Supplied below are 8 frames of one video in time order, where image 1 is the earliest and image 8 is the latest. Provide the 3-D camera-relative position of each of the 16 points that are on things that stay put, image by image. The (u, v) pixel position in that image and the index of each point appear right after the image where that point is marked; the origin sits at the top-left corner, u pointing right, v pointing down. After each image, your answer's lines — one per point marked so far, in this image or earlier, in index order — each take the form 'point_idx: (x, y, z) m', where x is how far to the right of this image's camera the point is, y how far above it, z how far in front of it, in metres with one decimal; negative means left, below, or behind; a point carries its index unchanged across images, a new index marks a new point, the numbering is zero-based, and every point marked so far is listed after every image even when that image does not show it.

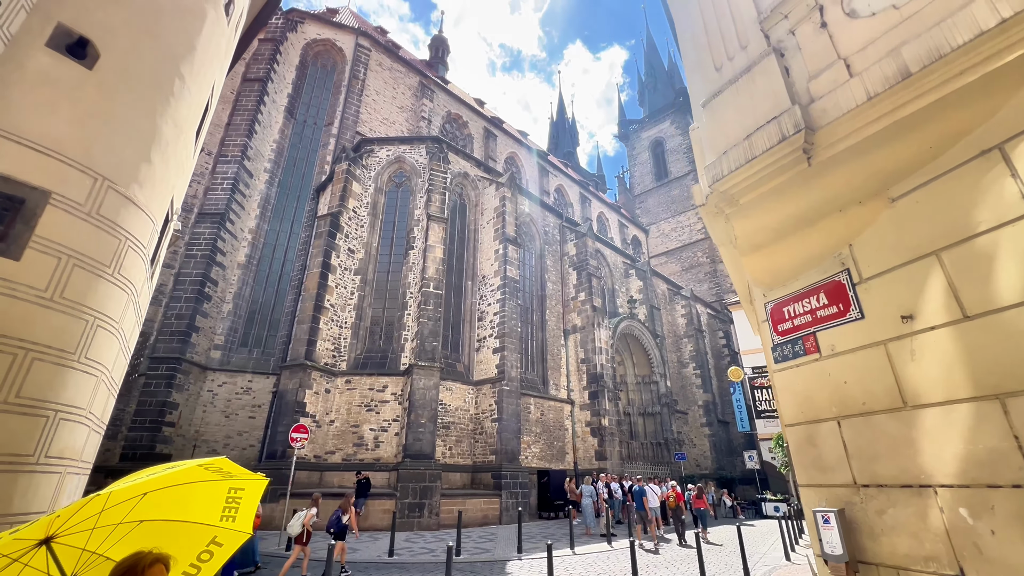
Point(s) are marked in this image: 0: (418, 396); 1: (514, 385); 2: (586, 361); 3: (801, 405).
0: (-2.6, -3.0, +12.4) m
1: (+0.1, -3.1, +14.2) m
2: (+3.0, -3.0, +18.3) m
3: (+1.7, -0.7, +2.6) m
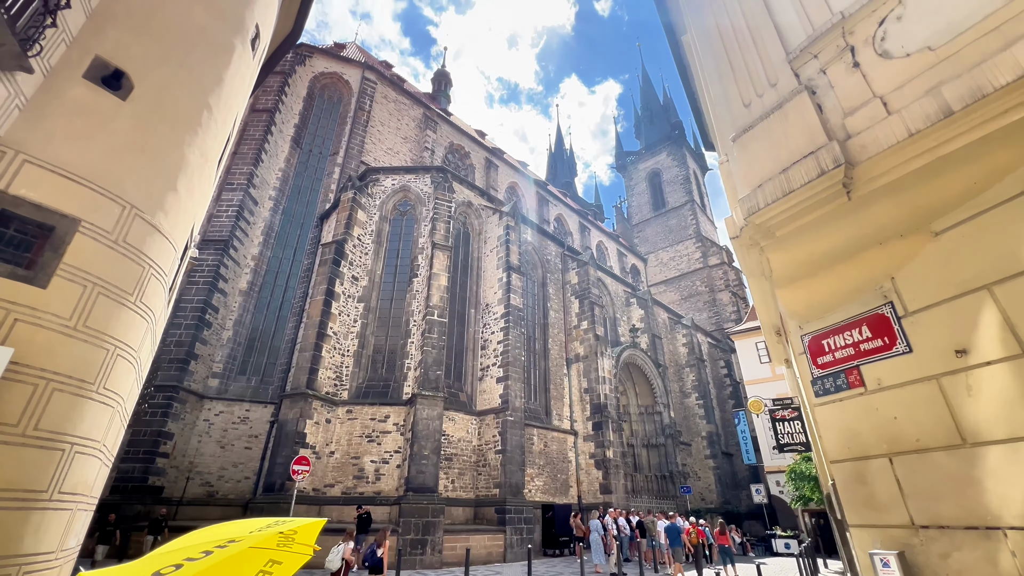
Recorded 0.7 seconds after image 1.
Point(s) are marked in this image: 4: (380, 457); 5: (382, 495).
0: (-2.4, -3.8, +12.2) m
1: (+0.2, -3.9, +14.0) m
2: (+3.1, -4.2, +18.1) m
3: (+1.9, -0.9, +2.5) m
4: (-3.7, -4.7, +12.6) m
5: (-3.5, -5.6, +12.1) m
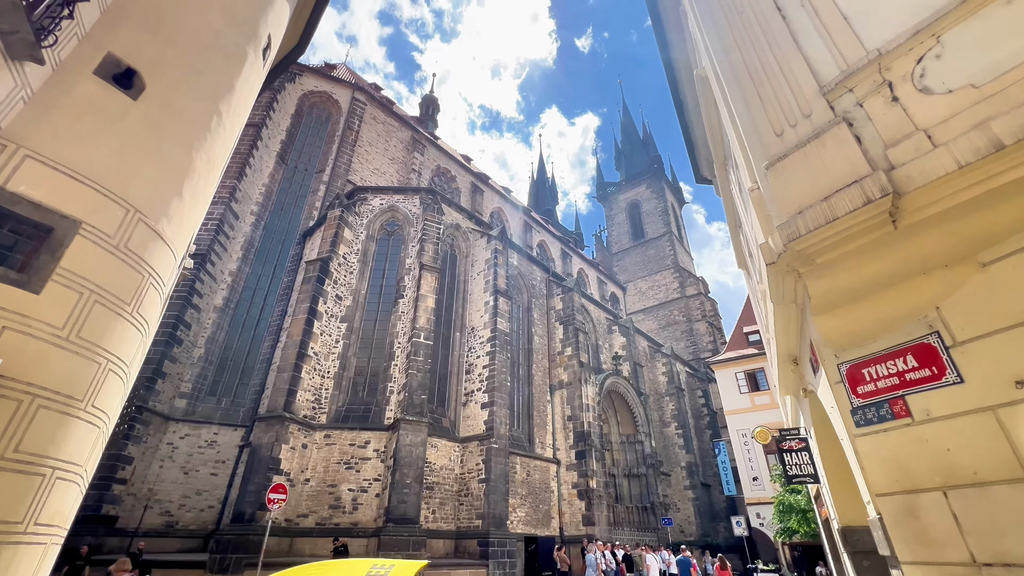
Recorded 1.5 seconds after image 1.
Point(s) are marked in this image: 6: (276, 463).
0: (-2.8, -4.3, +11.7) m
1: (-0.3, -4.7, +13.6) m
2: (+2.4, -5.2, +17.9) m
3: (+2.1, -1.0, +2.5) m
4: (-4.1, -5.3, +12.0) m
5: (-3.9, -6.1, +11.5) m
6: (-5.8, -4.3, +11.1) m
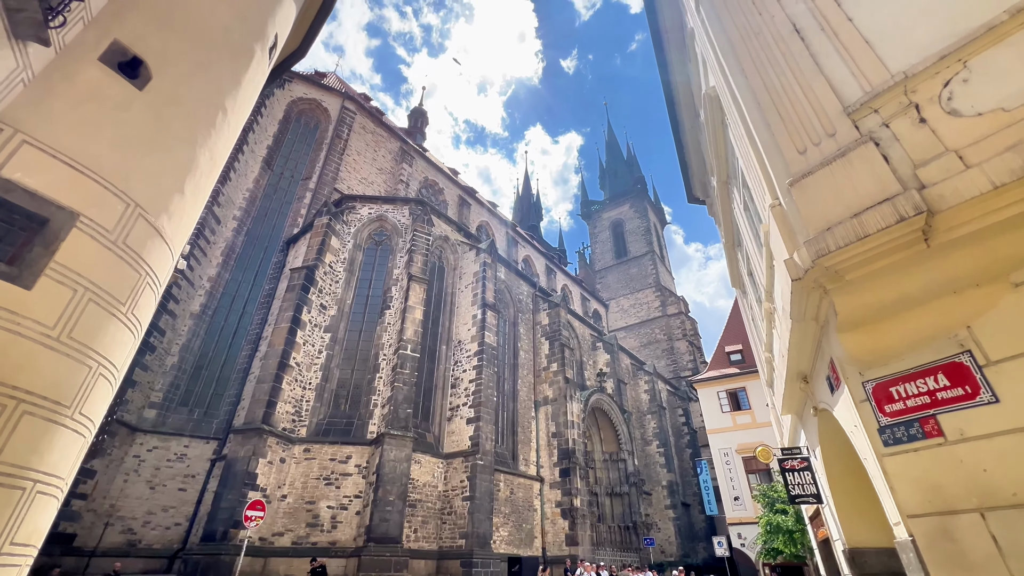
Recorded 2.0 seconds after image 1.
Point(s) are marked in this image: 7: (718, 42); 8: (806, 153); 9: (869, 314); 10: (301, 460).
0: (-3.1, -4.6, +11.4) m
1: (-0.7, -5.1, +13.3) m
2: (+1.8, -5.8, +17.7) m
3: (+2.3, -1.1, +2.5) m
4: (-4.5, -5.5, +11.5) m
5: (-4.3, -6.3, +11.1) m
6: (-6.1, -4.5, +10.6) m
7: (+2.0, +2.4, +4.3) m
8: (+2.0, +0.9, +3.1) m
9: (+2.2, -0.2, +2.7) m
10: (-5.5, -4.5, +11.8) m
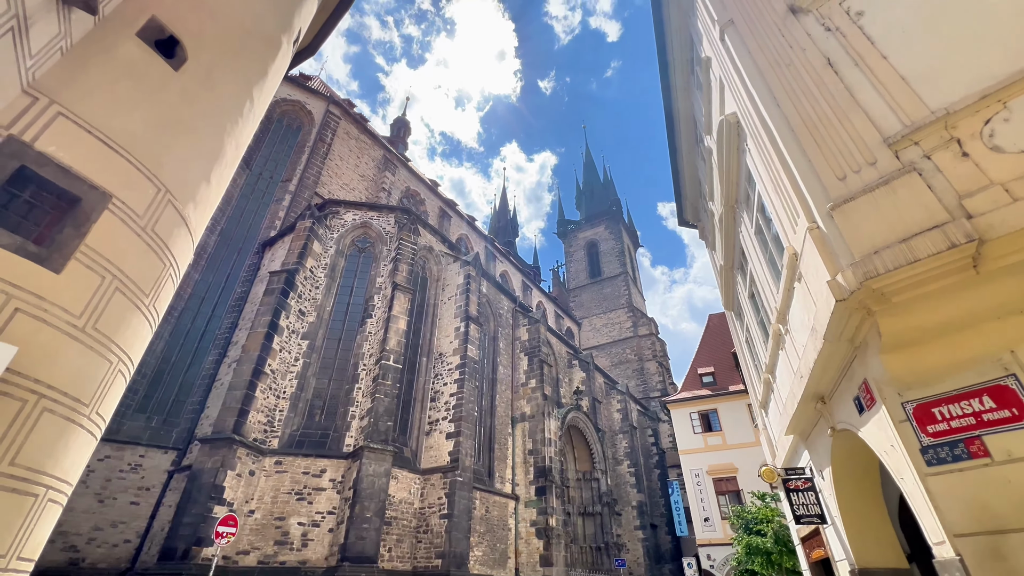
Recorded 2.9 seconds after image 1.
0: (-3.6, -4.8, +10.9) m
1: (-1.3, -5.4, +13.0) m
2: (+0.8, -6.4, +17.5) m
3: (+2.6, -1.3, +2.5) m
4: (-4.9, -5.6, +11.0) m
5: (-4.7, -6.4, +10.5) m
6: (-6.5, -4.5, +10.0) m
7: (+2.3, +2.2, +4.5) m
8: (+2.4, +0.8, +3.2) m
9: (+2.5, -0.3, +2.8) m
10: (-5.9, -4.6, +11.2) m
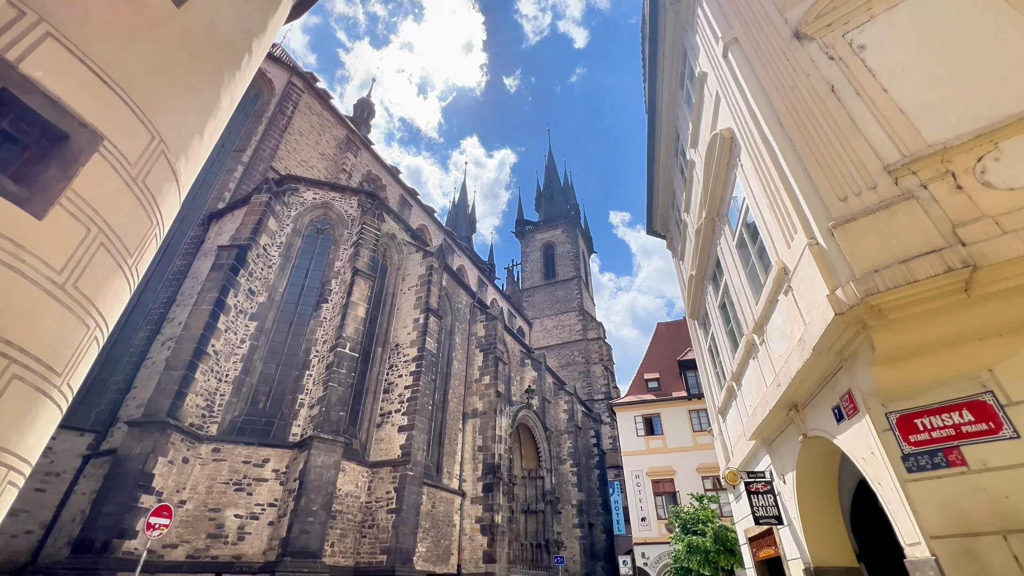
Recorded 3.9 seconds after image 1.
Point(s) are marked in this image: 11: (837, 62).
0: (-4.6, -4.3, +10.4) m
1: (-2.6, -5.2, +12.8) m
2: (-1.1, -6.3, +17.5) m
3: (+2.7, -1.4, +2.7) m
4: (-6.0, -5.1, +10.3) m
5: (-5.9, -5.9, +9.8) m
6: (-7.4, -3.9, +9.1) m
7: (+2.4, +2.1, +4.7) m
8: (+2.5, +0.7, +3.4) m
9: (+2.6, -0.4, +3.0) m
10: (-7.0, -4.0, +10.4) m
11: (+2.9, +2.0, +4.0) m
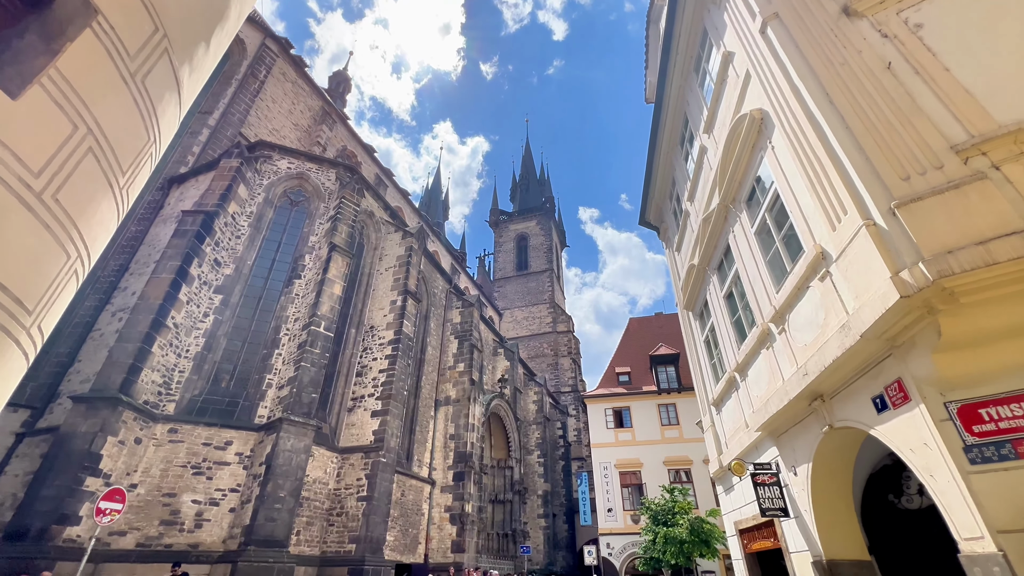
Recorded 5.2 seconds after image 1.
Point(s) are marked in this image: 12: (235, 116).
0: (-5.0, -3.7, +9.8) m
1: (-3.3, -4.6, +12.3) m
2: (-2.1, -5.7, +17.1) m
3: (+2.9, -1.3, +2.6) m
4: (-6.5, -4.4, +9.6) m
5: (-6.3, -5.3, +9.1) m
6: (-7.6, -3.2, +8.3) m
7: (+2.7, +2.2, +4.5) m
8: (+2.9, +0.8, +3.3) m
9: (+2.9, -0.3, +2.9) m
10: (-7.4, -3.3, +9.6) m
11: (+3.3, +2.1, +3.9) m
12: (-9.7, +6.2, +16.1) m
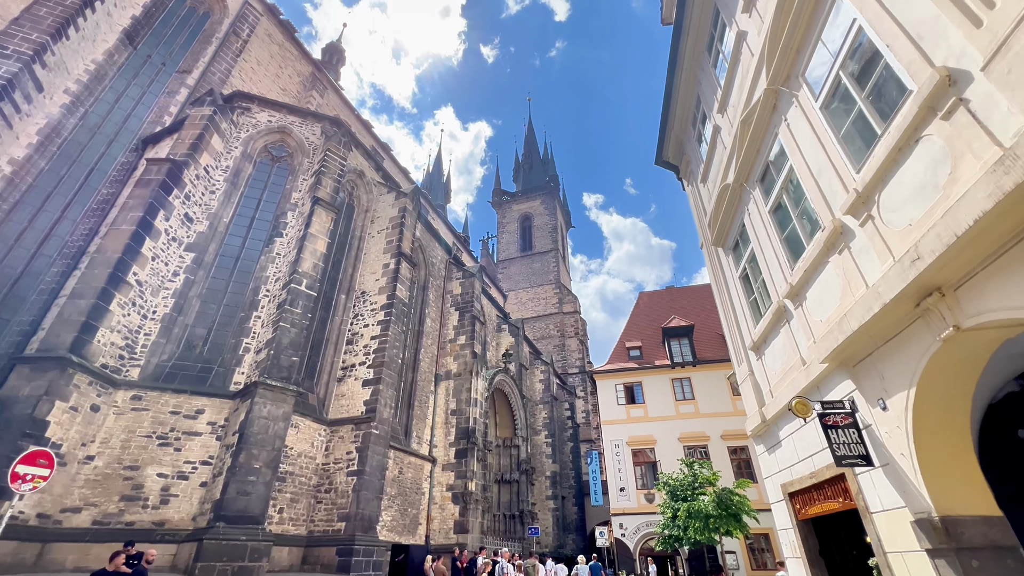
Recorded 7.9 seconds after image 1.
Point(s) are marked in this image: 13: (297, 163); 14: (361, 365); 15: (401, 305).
0: (-4.9, -2.7, +8.7) m
1: (-3.1, -3.5, +11.2) m
2: (-2.0, -4.5, +16.0) m
3: (+2.9, -0.3, +1.4) m
4: (-6.4, -3.4, +8.5) m
5: (-6.2, -4.3, +8.1) m
6: (-7.6, -2.2, +7.2) m
7: (+2.7, +3.2, +3.2) m
8: (+2.8, +1.8, +2.0) m
9: (+2.9, +0.7, +1.7) m
10: (-7.3, -2.3, +8.5) m
11: (+3.2, +3.1, +2.6) m
12: (-9.7, +7.3, +14.9) m
13: (-6.3, +3.7, +13.3) m
14: (-4.0, -2.1, +12.1) m
15: (-3.2, -0.5, +13.0) m
